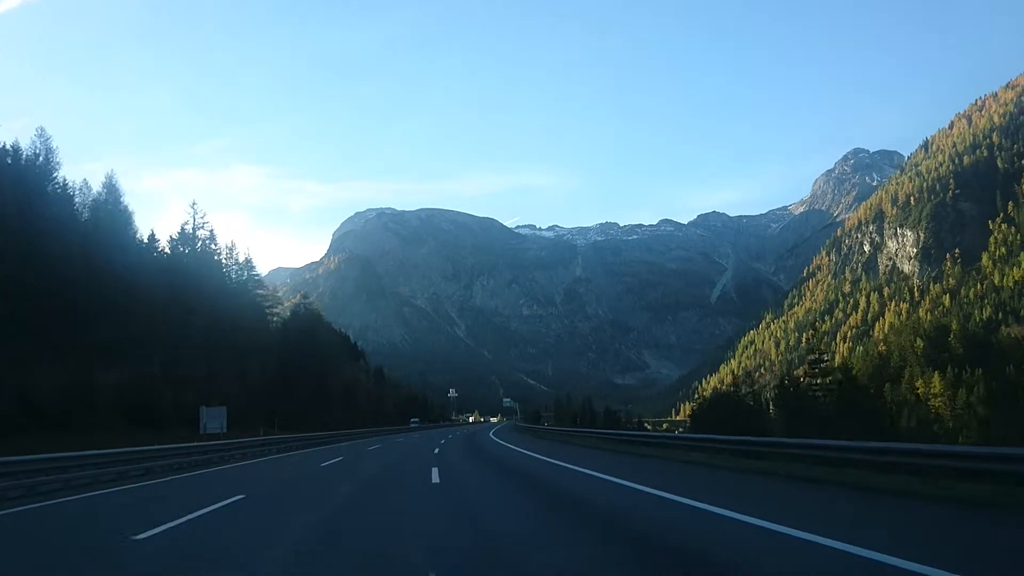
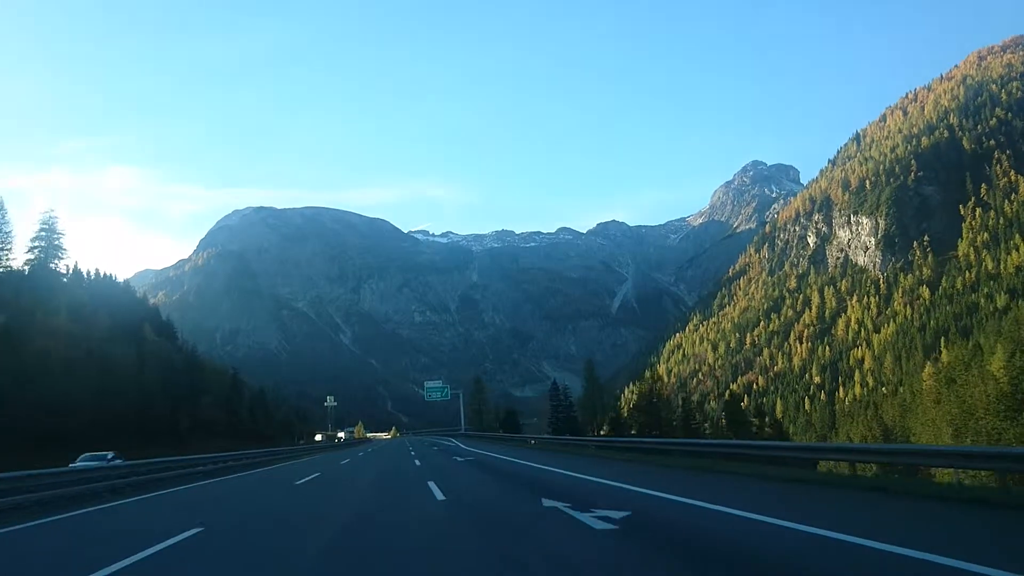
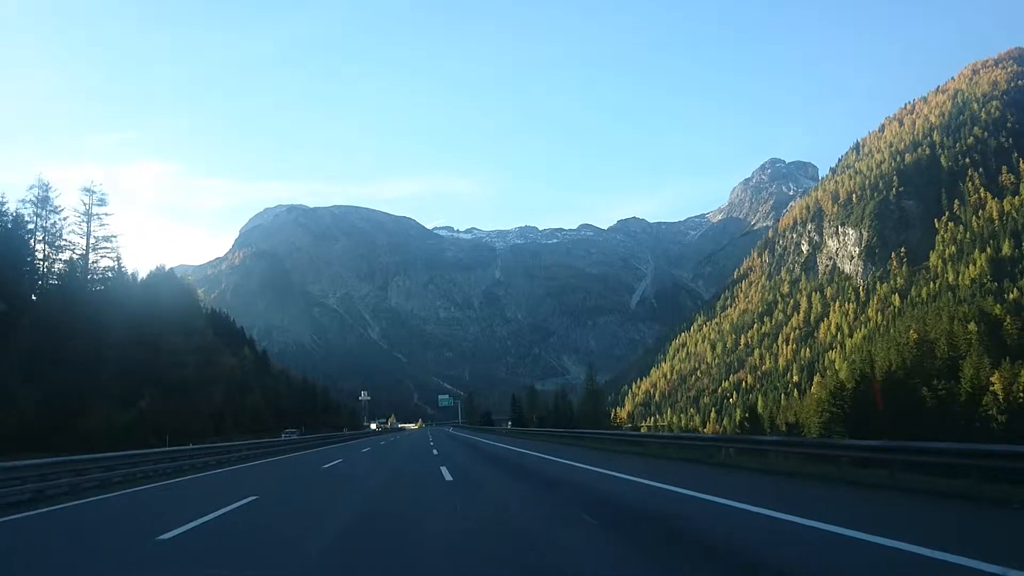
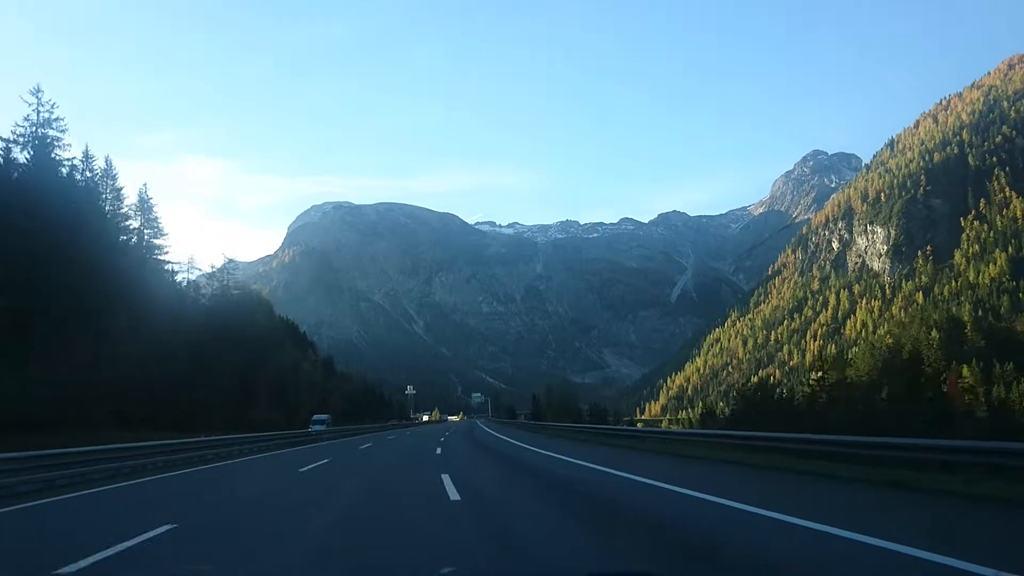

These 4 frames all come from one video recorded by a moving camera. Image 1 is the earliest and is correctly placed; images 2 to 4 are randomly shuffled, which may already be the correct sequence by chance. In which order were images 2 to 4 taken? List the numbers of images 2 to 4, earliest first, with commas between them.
4, 3, 2
